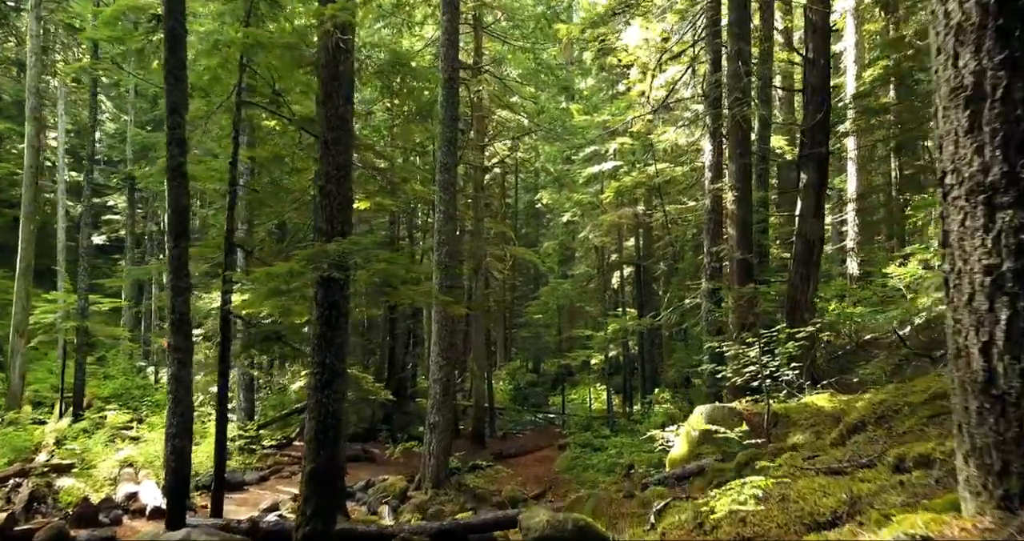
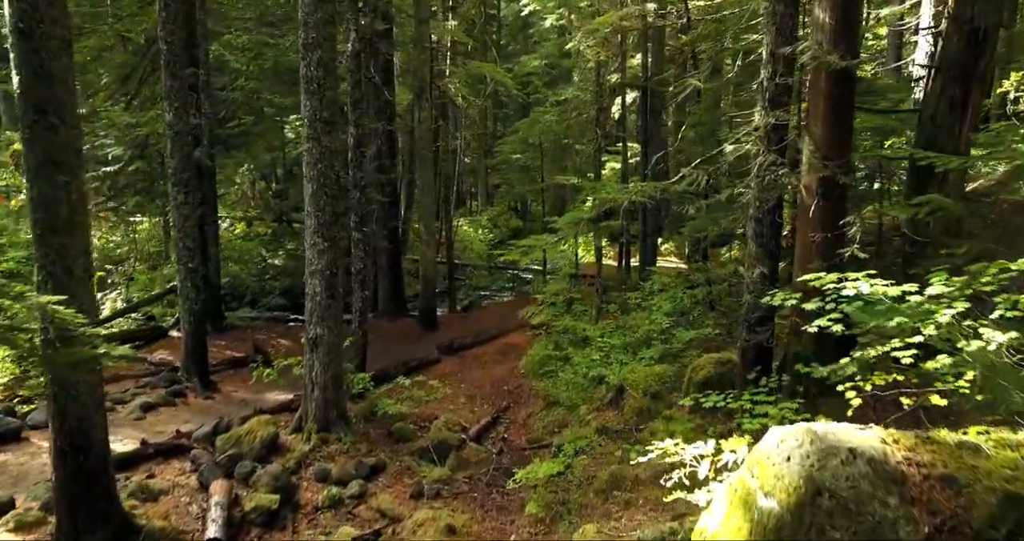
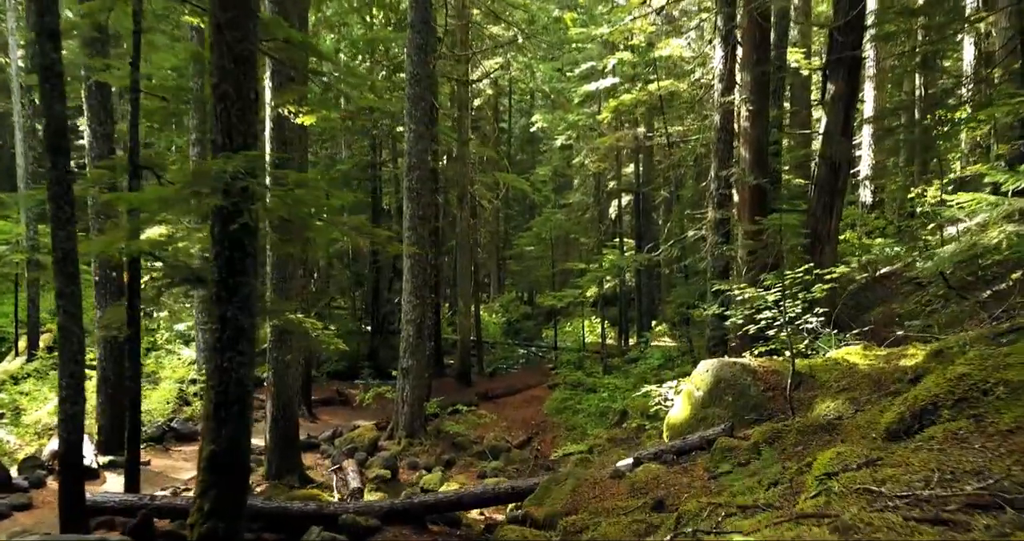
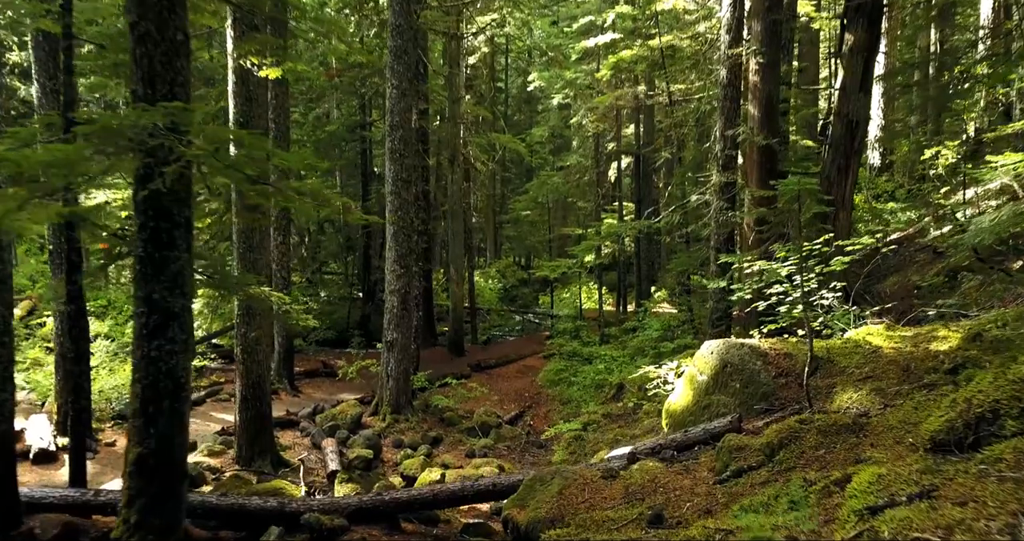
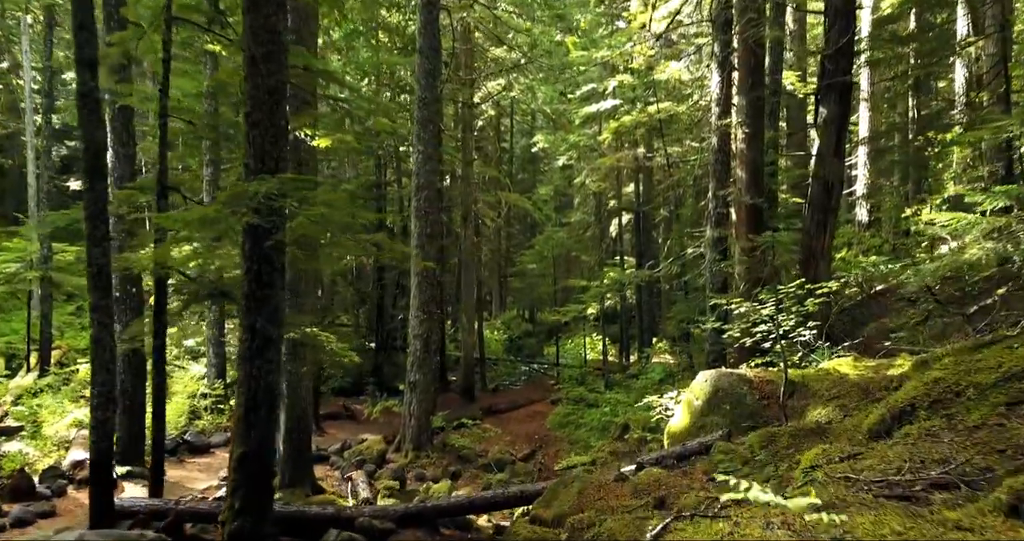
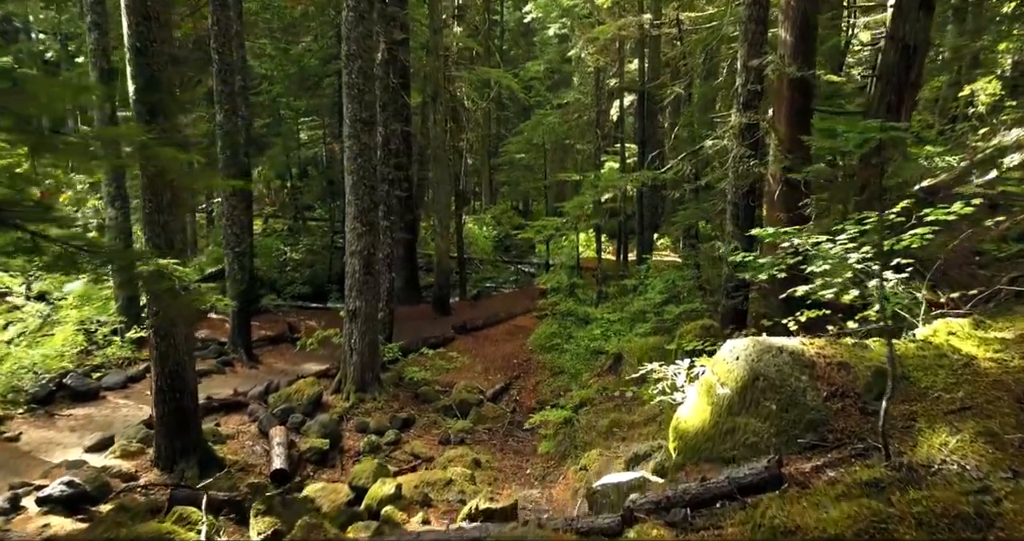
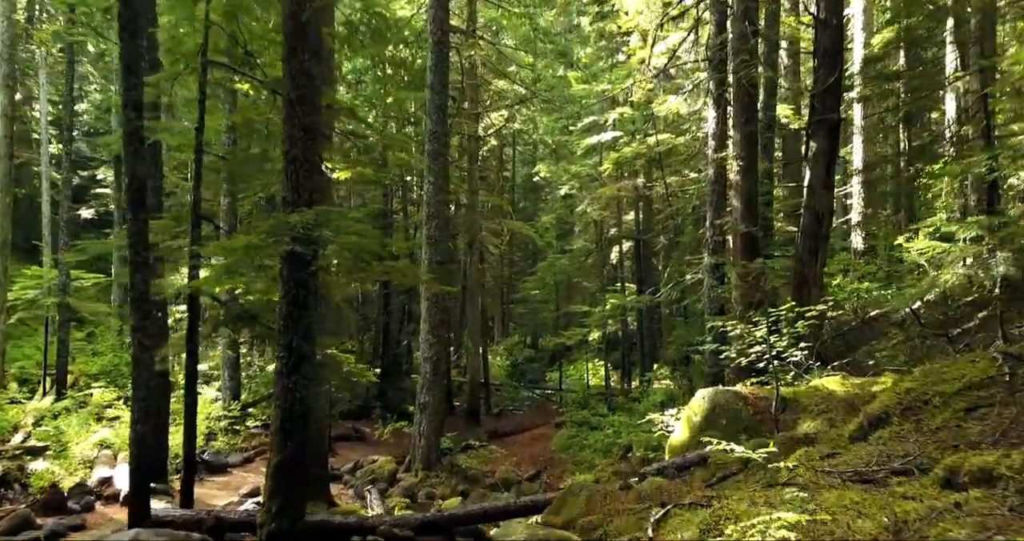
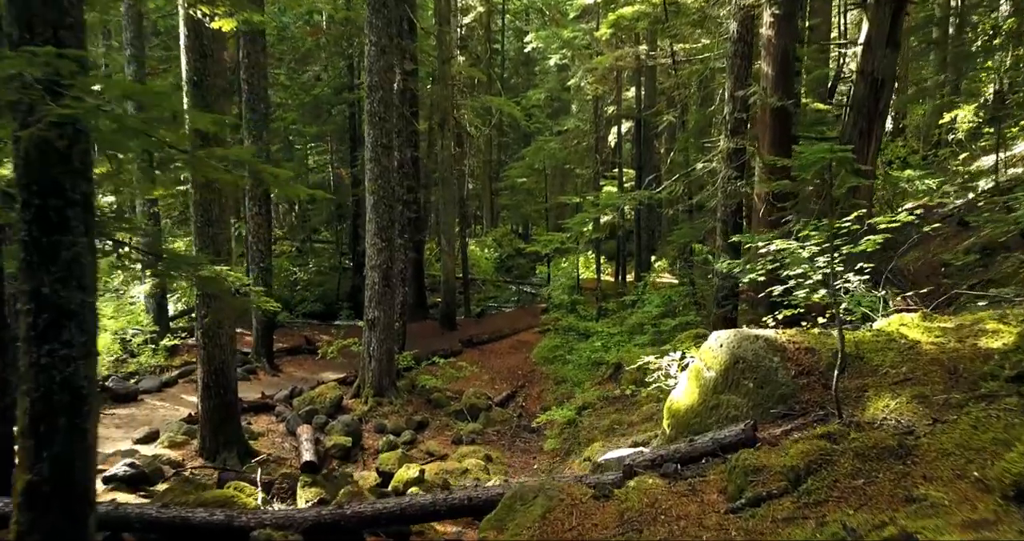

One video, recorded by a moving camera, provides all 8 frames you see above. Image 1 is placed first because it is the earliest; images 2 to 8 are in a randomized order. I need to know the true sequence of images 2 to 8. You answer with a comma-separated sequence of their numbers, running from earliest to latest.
7, 5, 3, 4, 8, 6, 2
